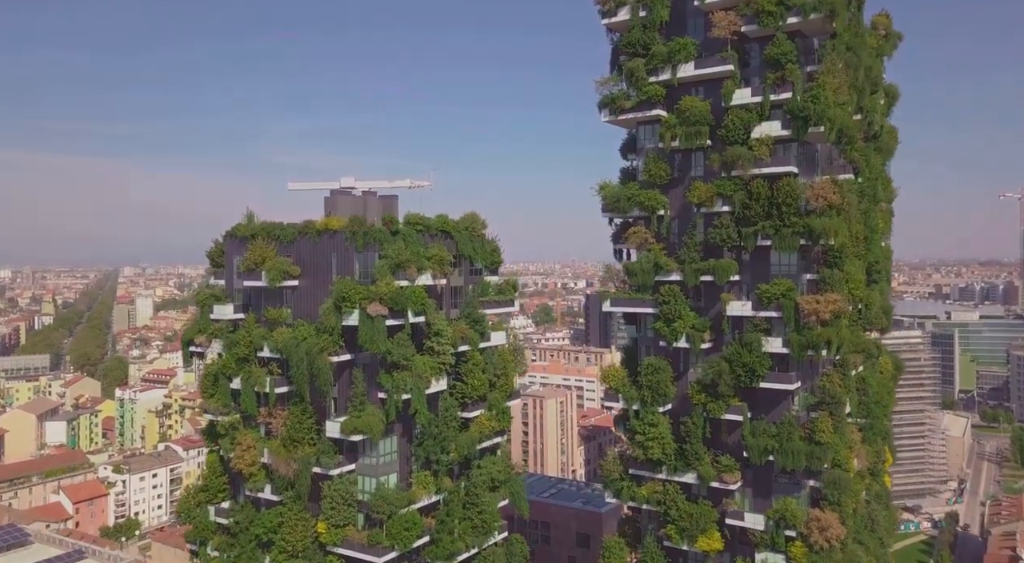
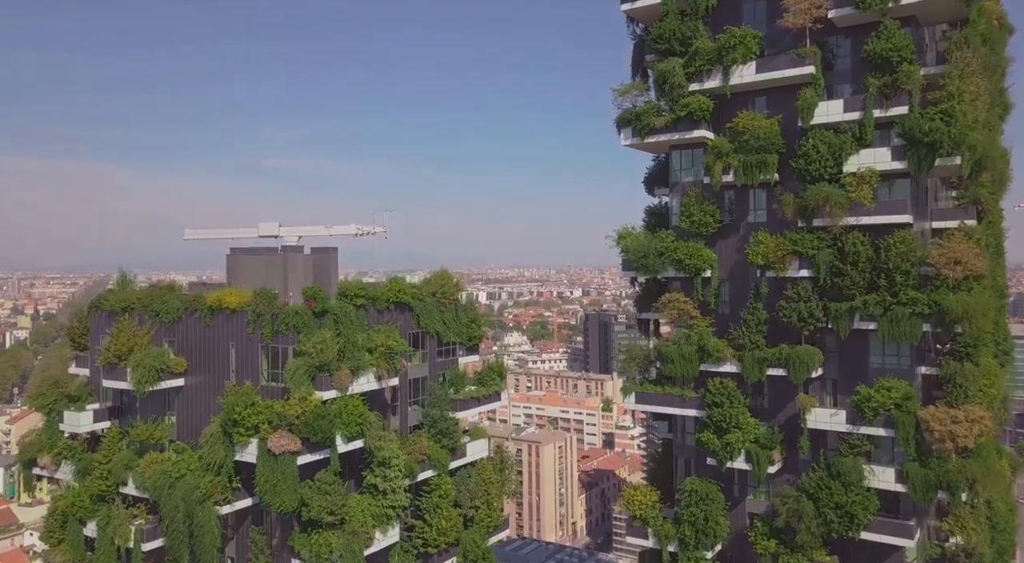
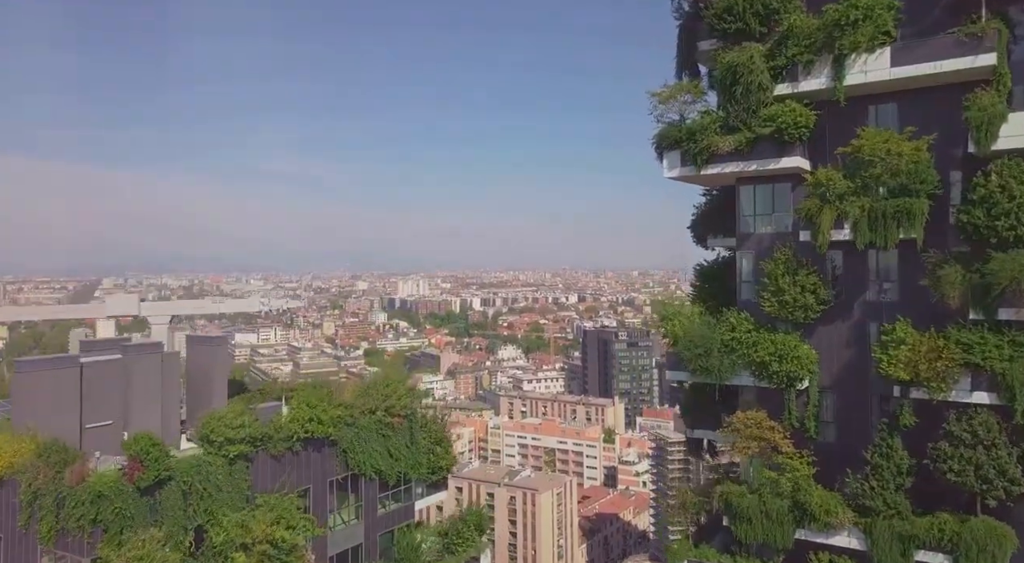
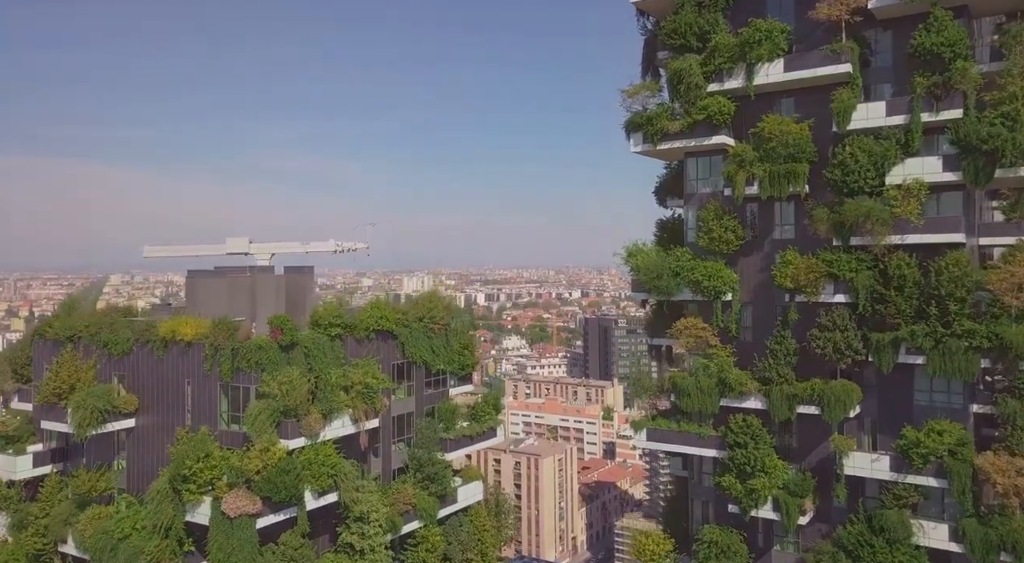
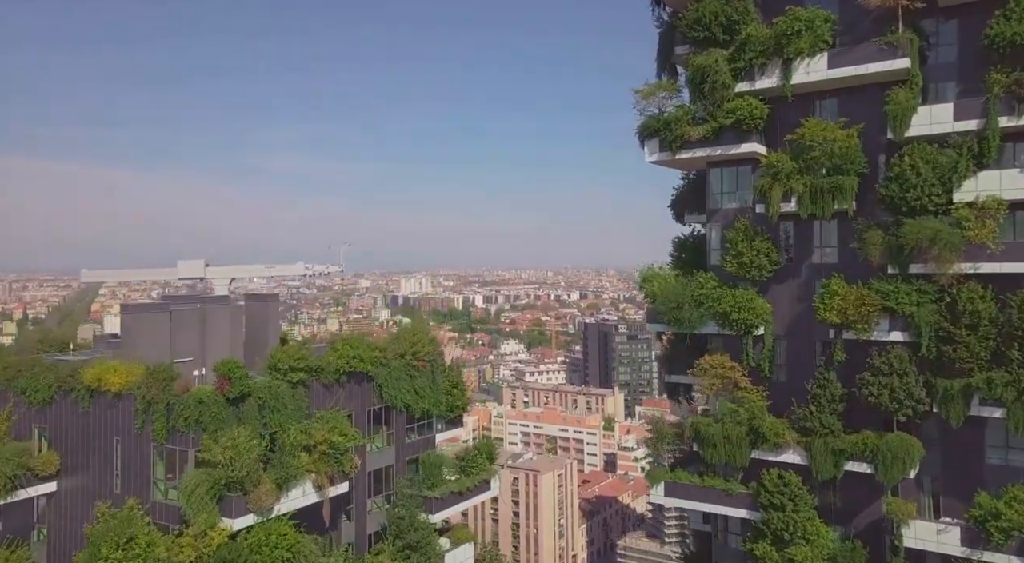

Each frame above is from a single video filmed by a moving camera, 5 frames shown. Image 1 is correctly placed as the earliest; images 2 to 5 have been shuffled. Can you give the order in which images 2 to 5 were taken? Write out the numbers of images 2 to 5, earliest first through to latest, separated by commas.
2, 4, 5, 3
